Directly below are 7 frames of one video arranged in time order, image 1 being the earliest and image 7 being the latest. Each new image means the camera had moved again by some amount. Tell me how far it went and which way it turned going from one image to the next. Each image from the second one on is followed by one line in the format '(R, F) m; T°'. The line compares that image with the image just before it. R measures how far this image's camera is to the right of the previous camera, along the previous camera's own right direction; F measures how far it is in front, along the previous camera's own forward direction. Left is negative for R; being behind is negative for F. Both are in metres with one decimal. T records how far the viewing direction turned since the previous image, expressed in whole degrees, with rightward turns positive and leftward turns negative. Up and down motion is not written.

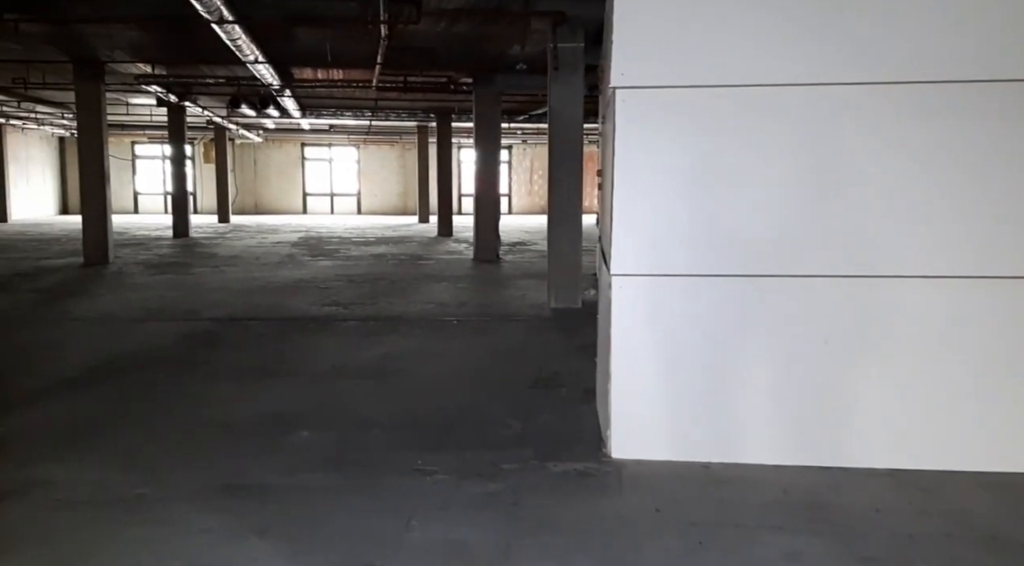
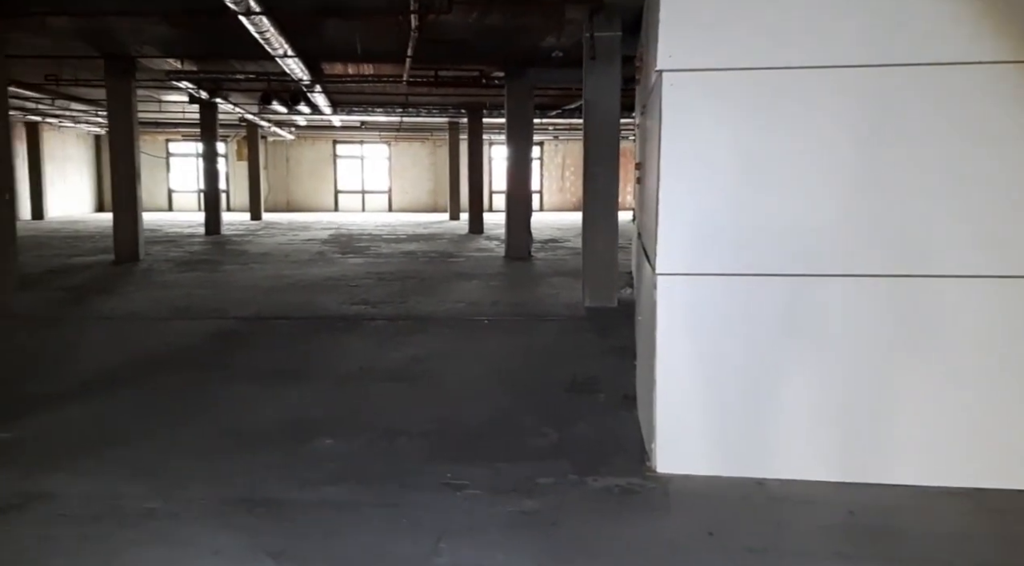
(0.0, +0.2) m; -2°
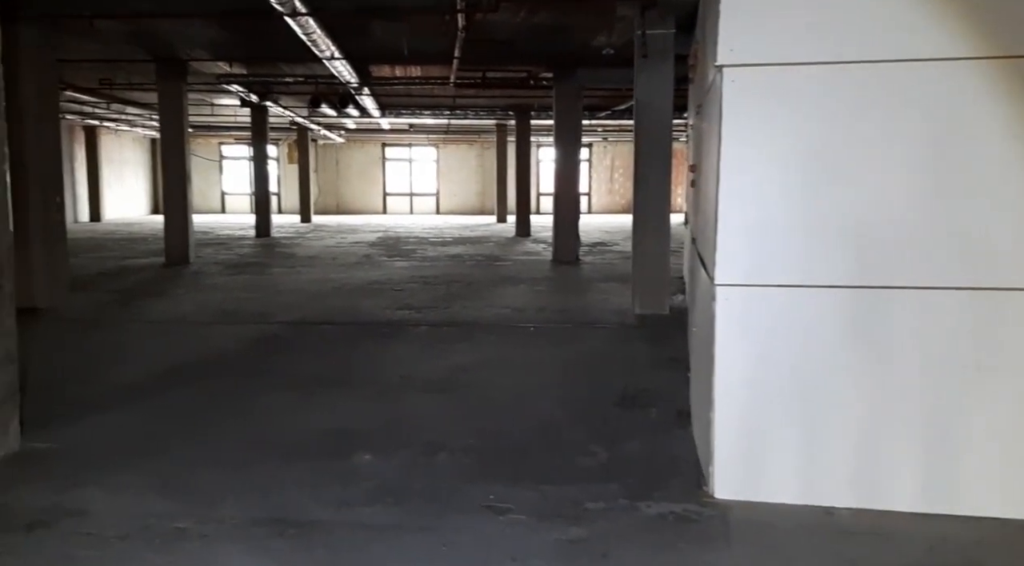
(0.0, +0.1) m; -3°
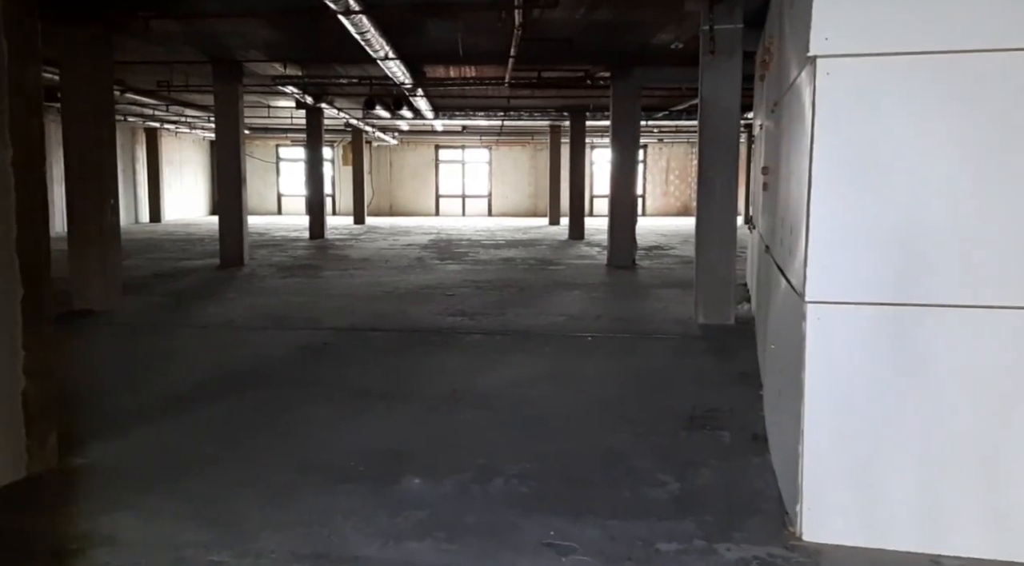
(0.0, +0.2) m; -4°
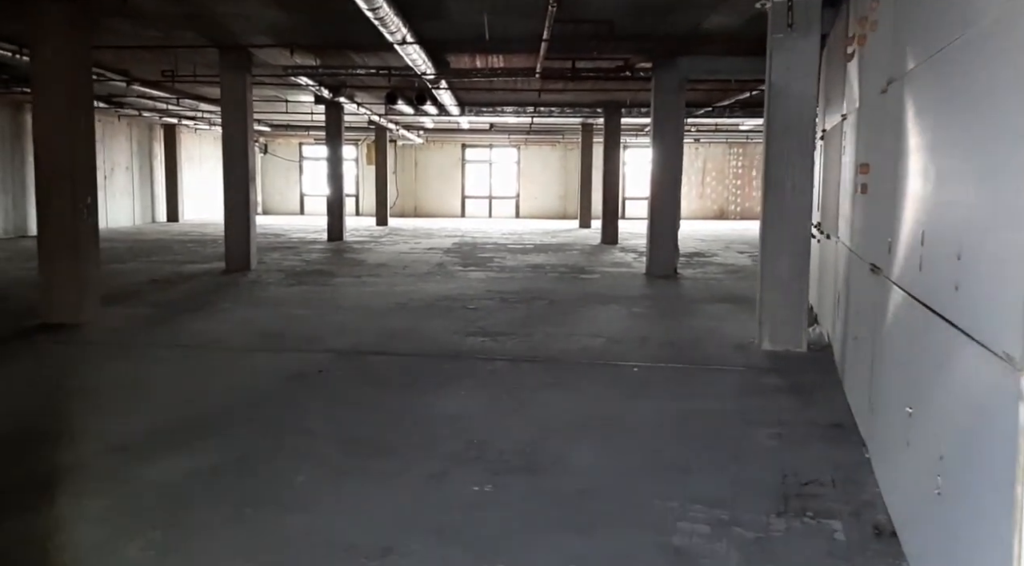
(0.0, +0.7) m; -2°
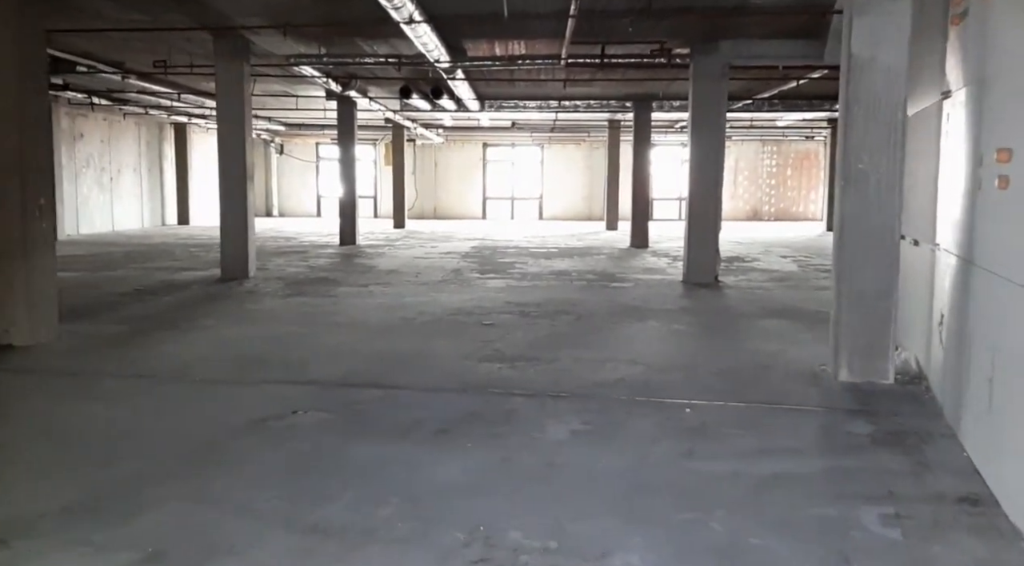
(0.0, +0.8) m; -2°
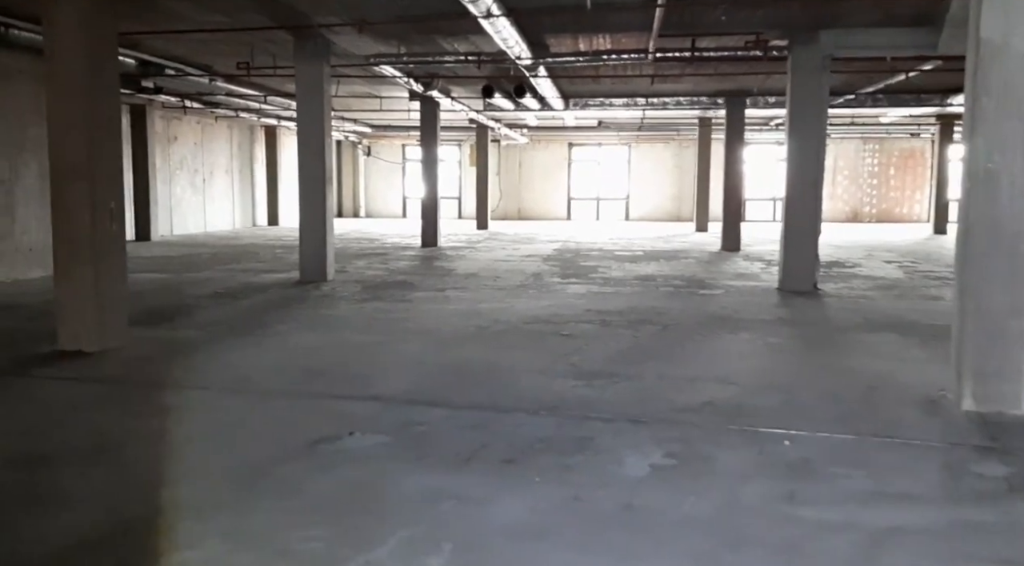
(0.0, +0.3) m; -6°
